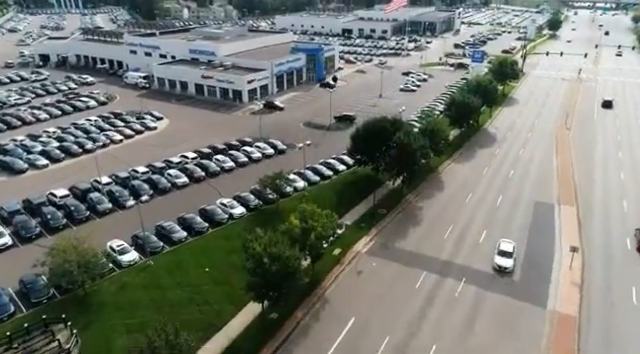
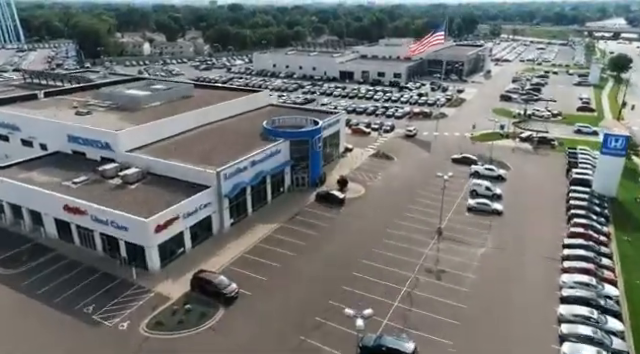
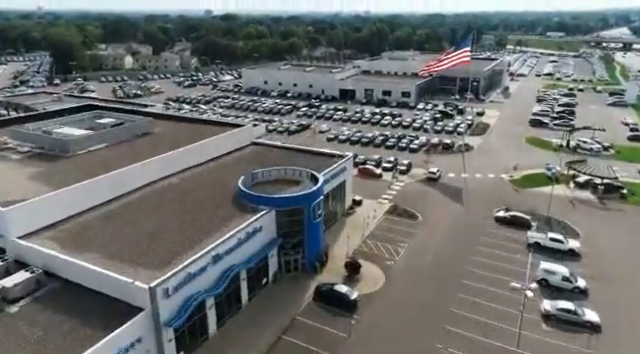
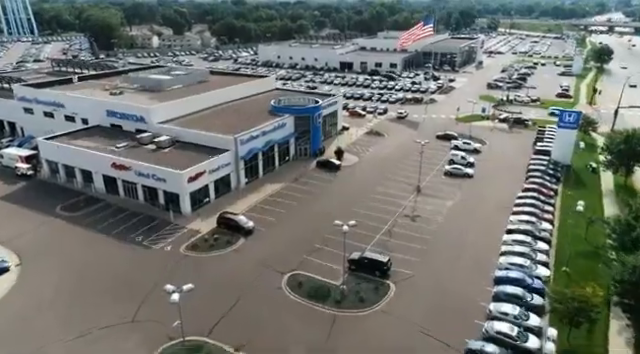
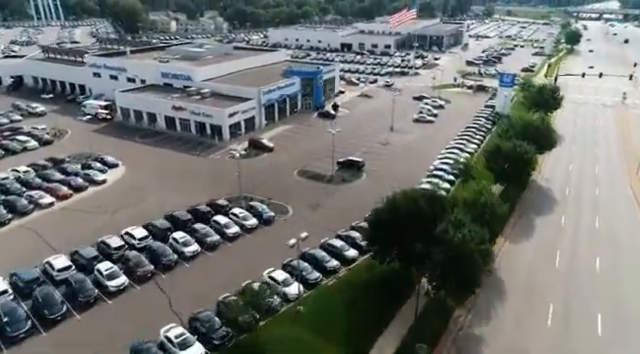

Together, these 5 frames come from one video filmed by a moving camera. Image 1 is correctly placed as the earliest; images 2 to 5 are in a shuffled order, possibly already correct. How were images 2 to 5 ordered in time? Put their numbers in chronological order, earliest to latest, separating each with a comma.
5, 4, 2, 3
